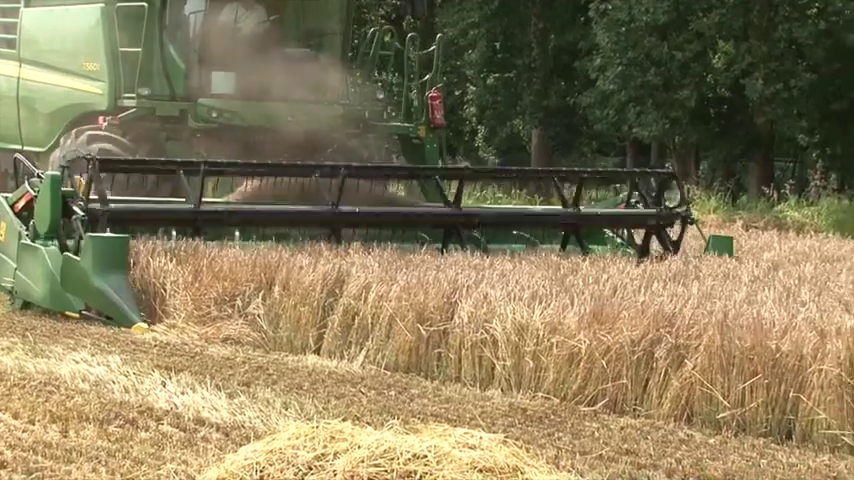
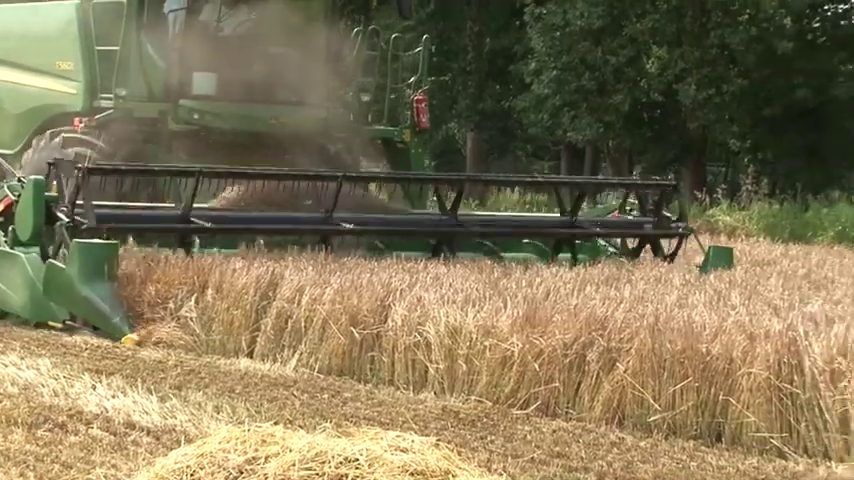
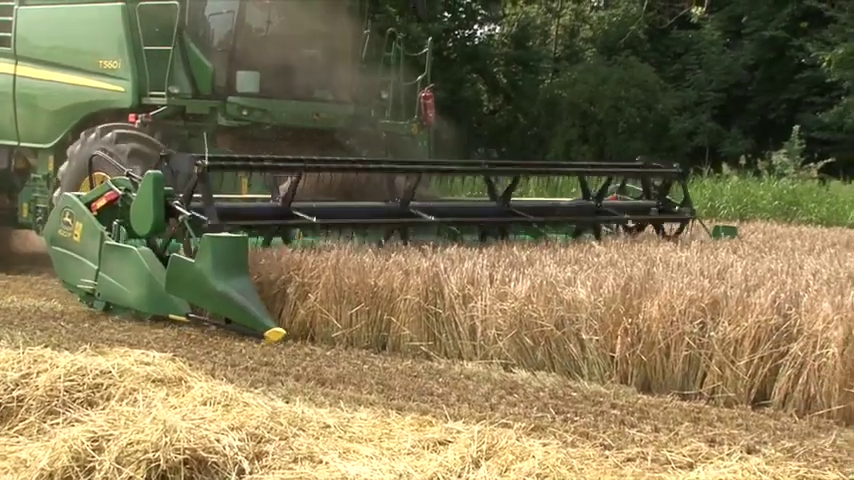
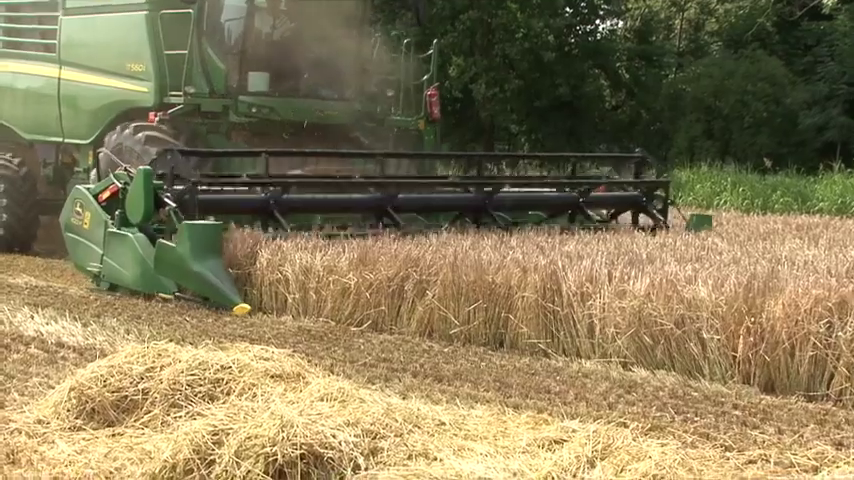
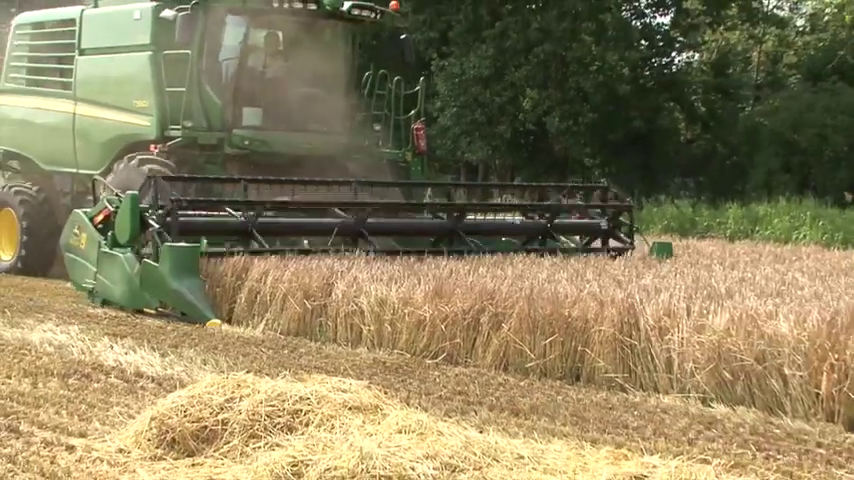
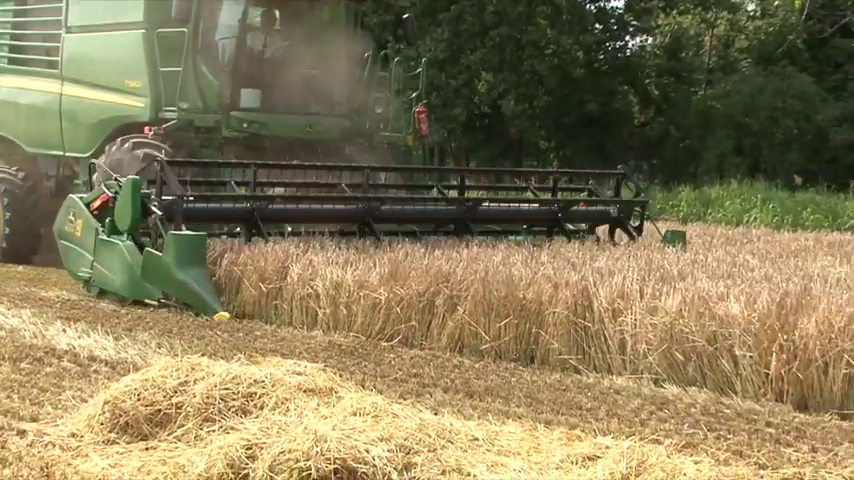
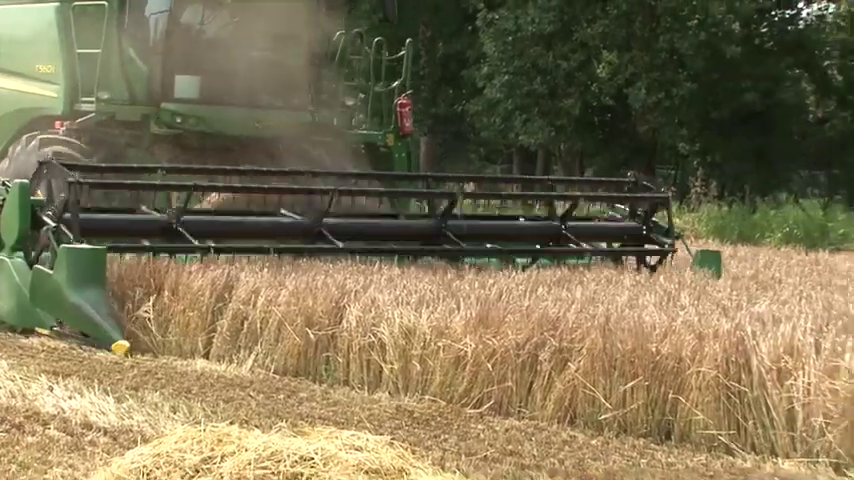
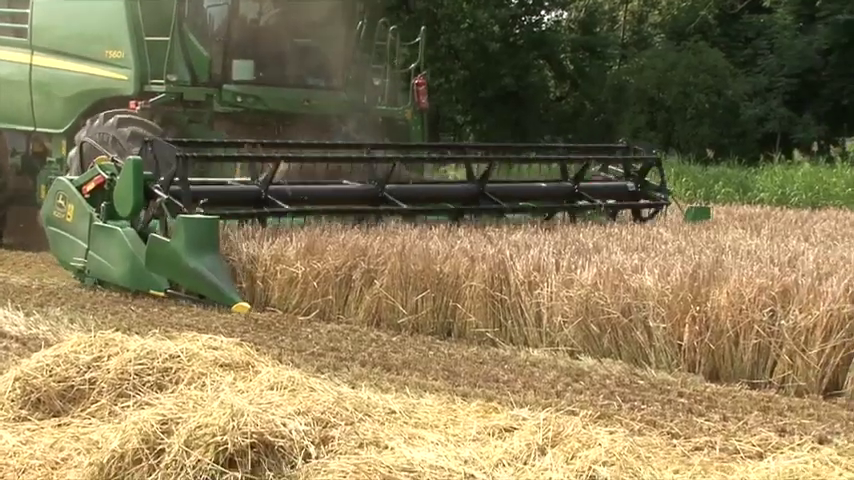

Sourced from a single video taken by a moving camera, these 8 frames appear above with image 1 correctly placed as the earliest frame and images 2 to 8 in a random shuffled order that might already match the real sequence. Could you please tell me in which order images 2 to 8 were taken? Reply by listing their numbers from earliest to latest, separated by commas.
2, 7, 5, 6, 4, 8, 3
